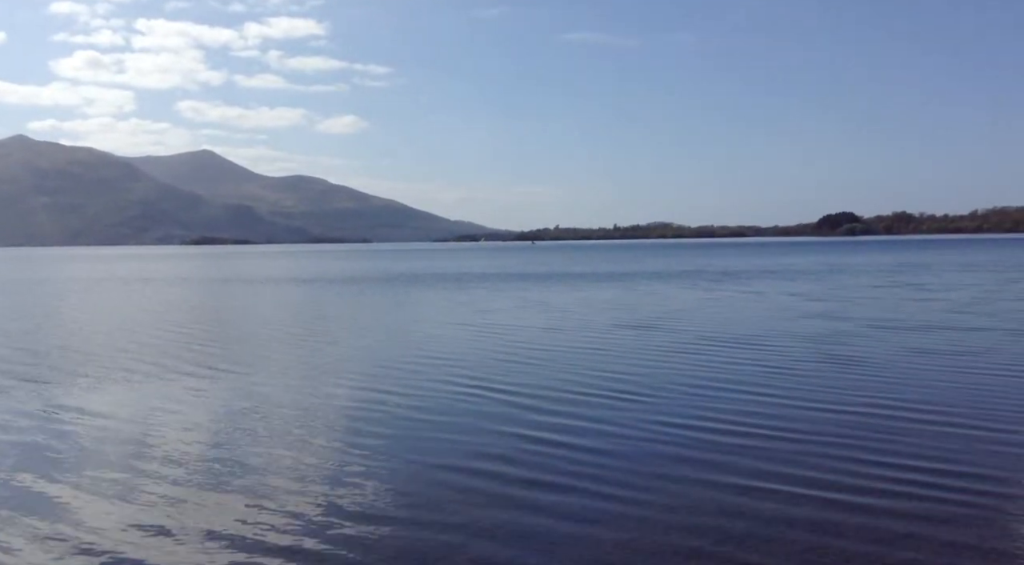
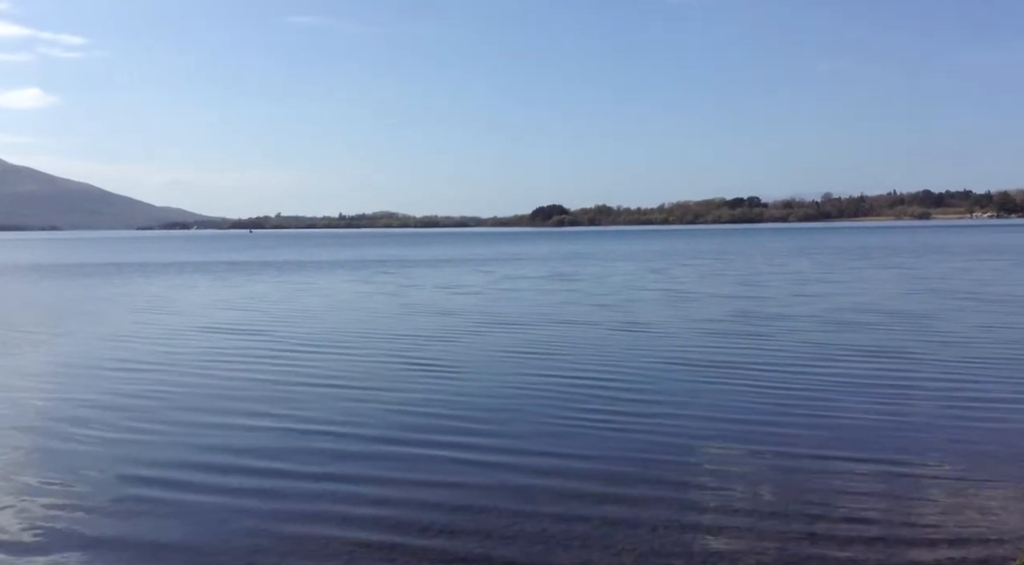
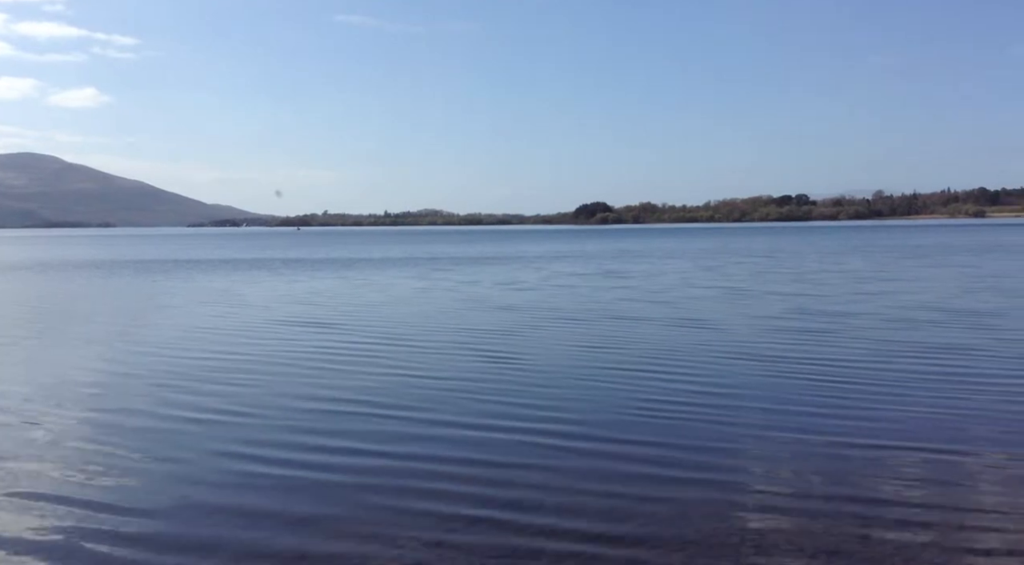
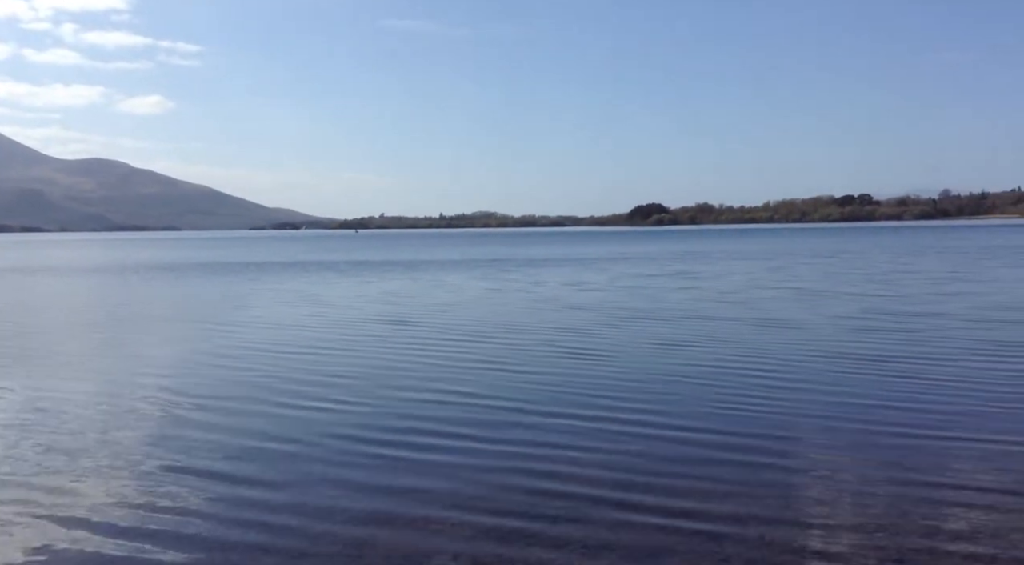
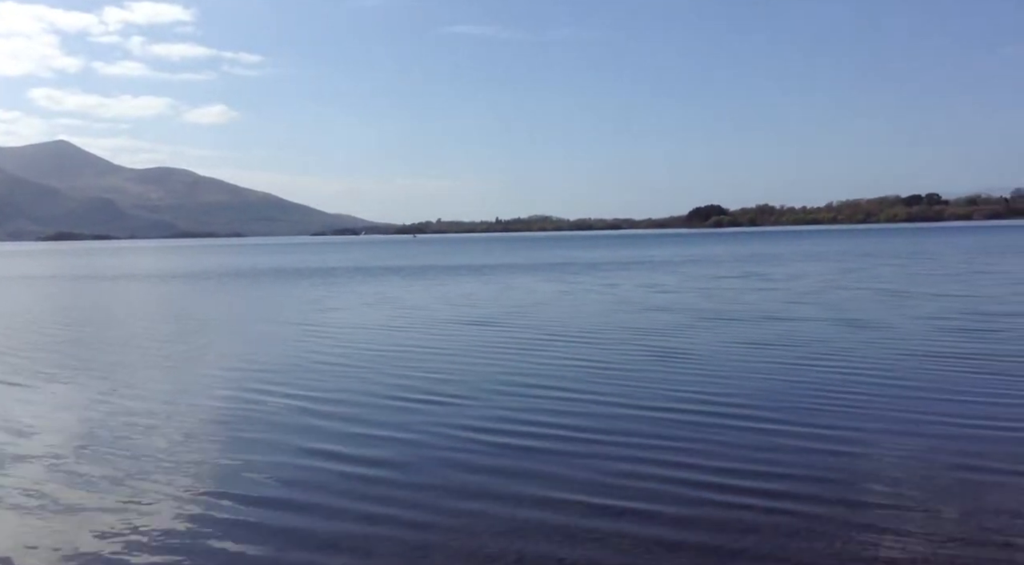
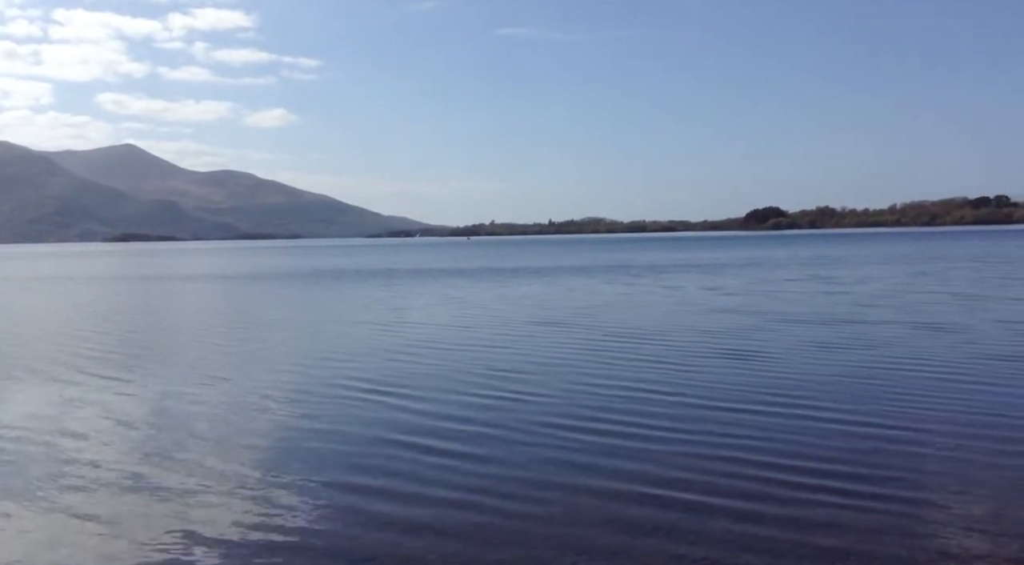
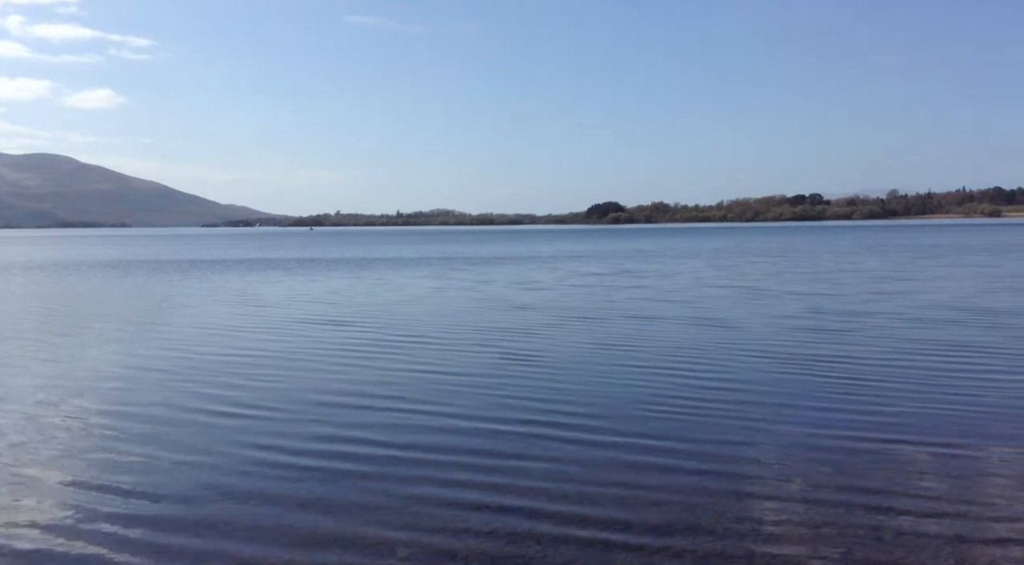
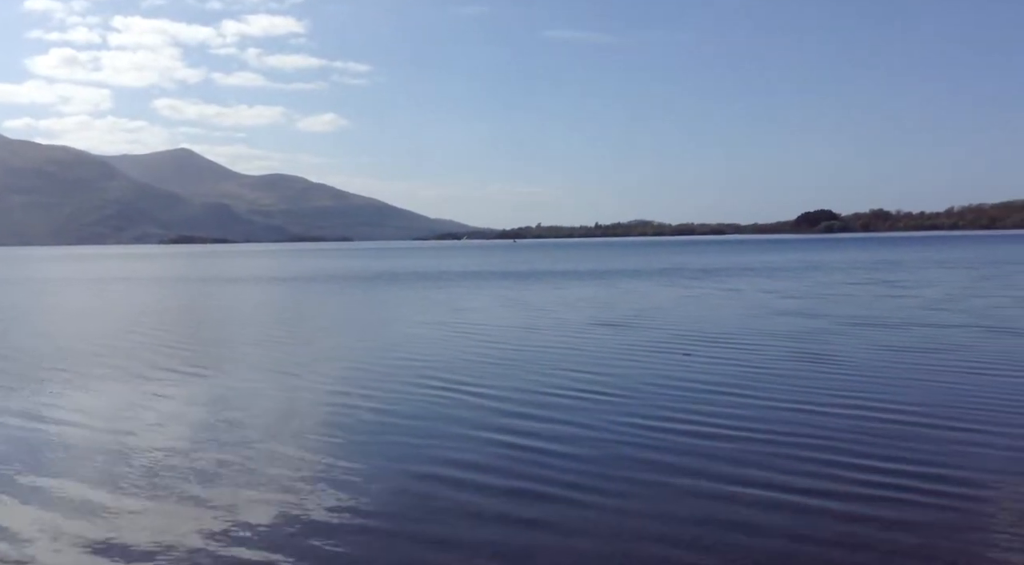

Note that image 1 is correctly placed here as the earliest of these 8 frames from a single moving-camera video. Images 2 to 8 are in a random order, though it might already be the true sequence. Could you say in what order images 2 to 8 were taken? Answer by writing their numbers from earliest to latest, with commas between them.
8, 6, 5, 4, 7, 3, 2
